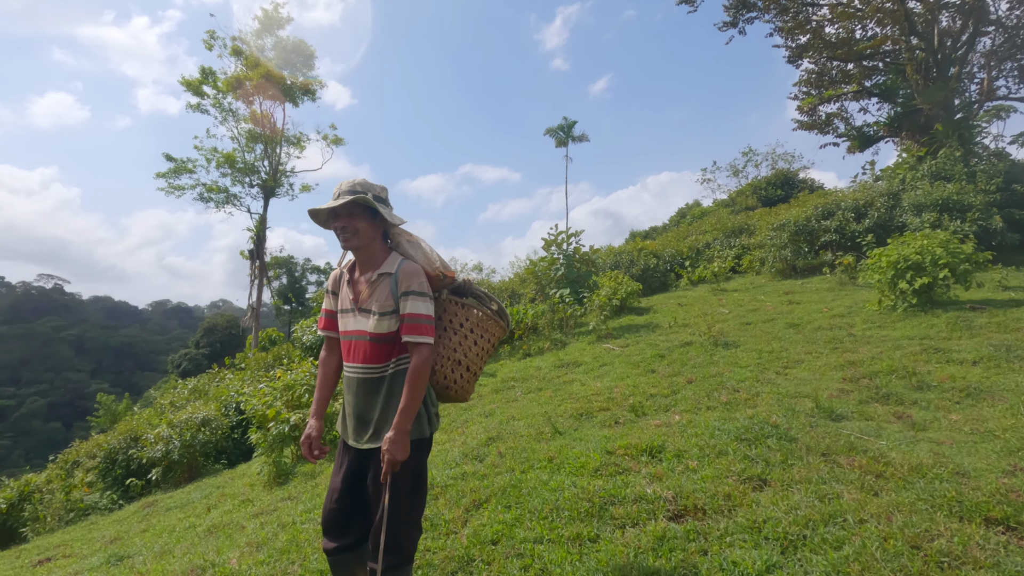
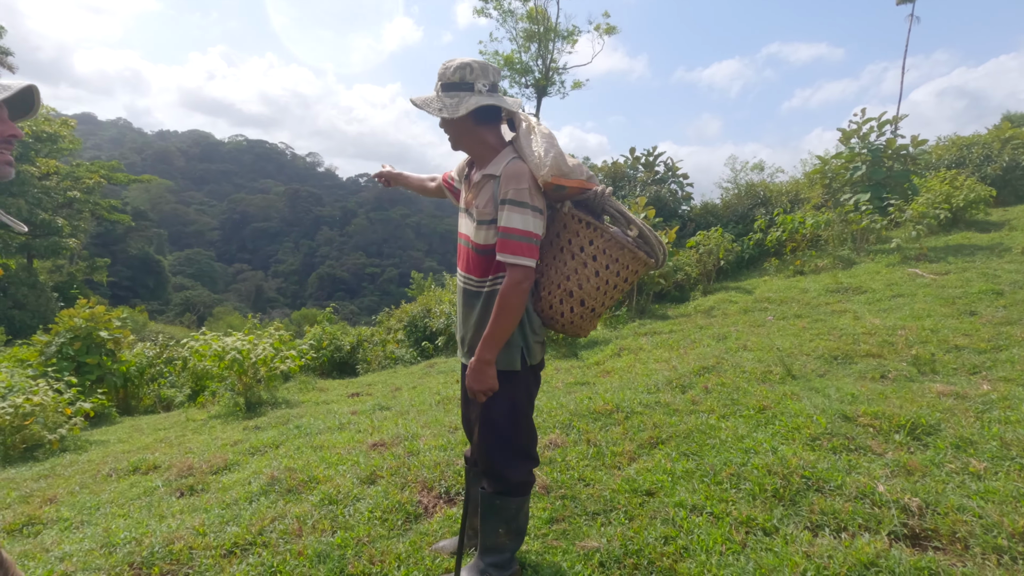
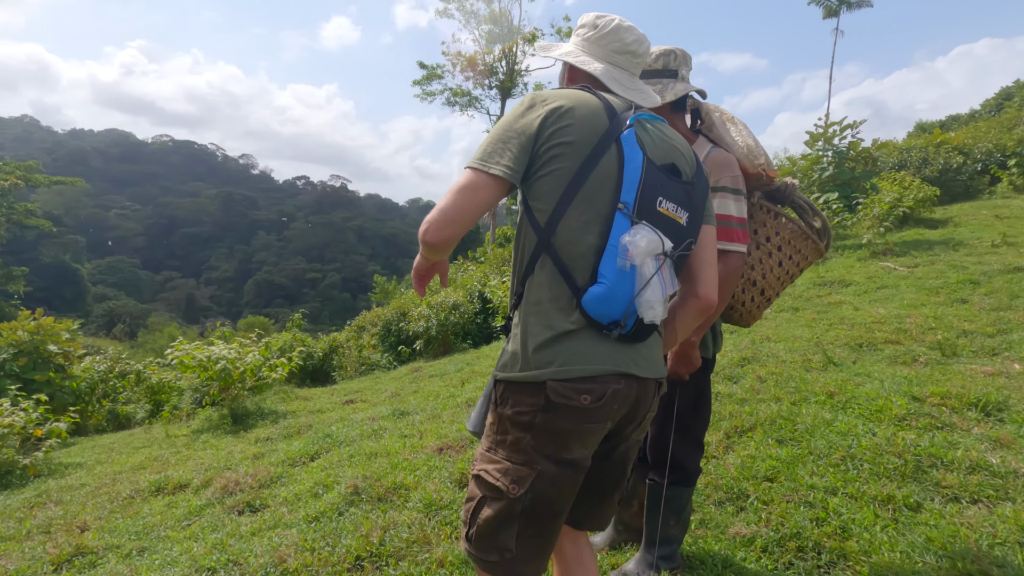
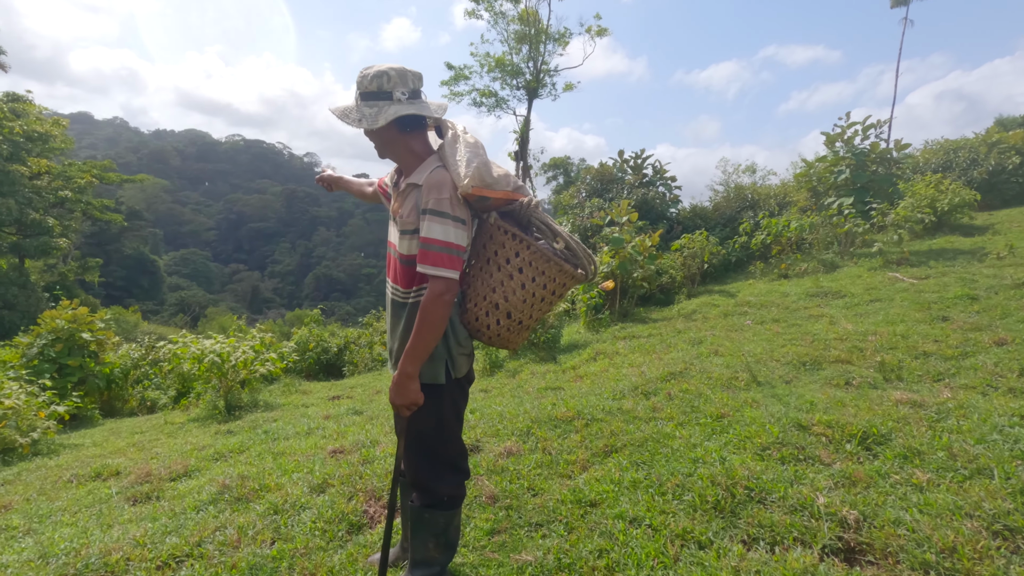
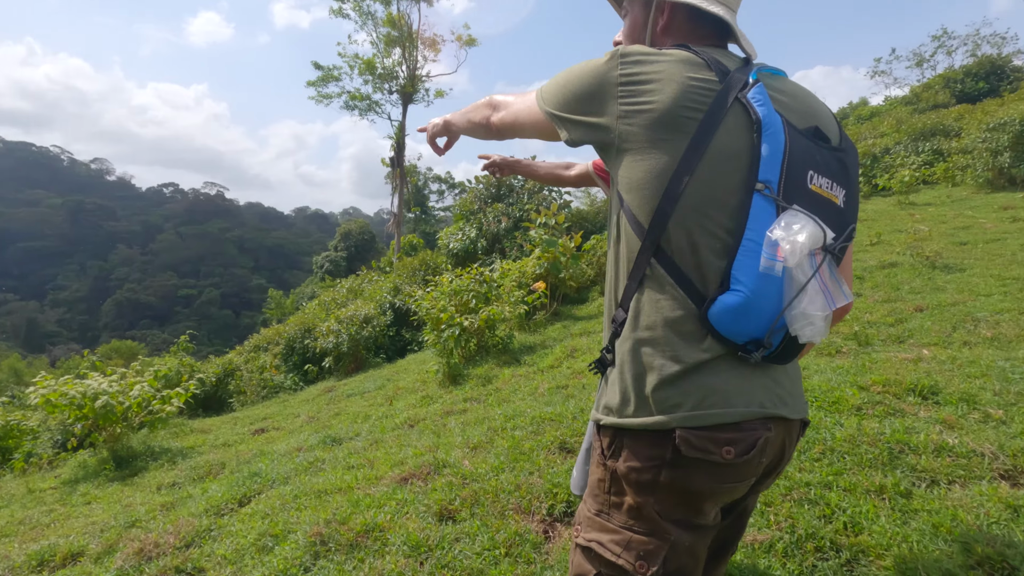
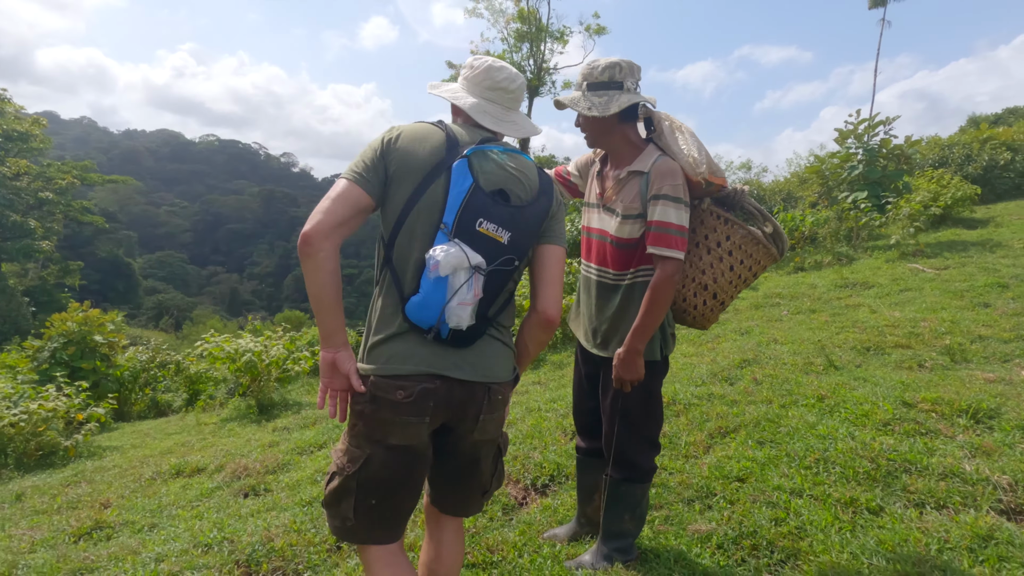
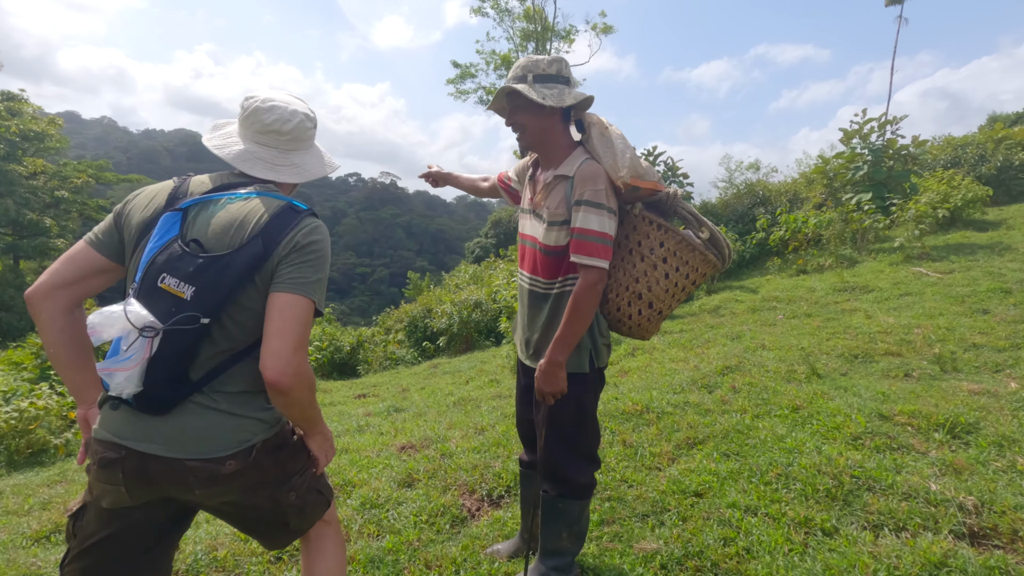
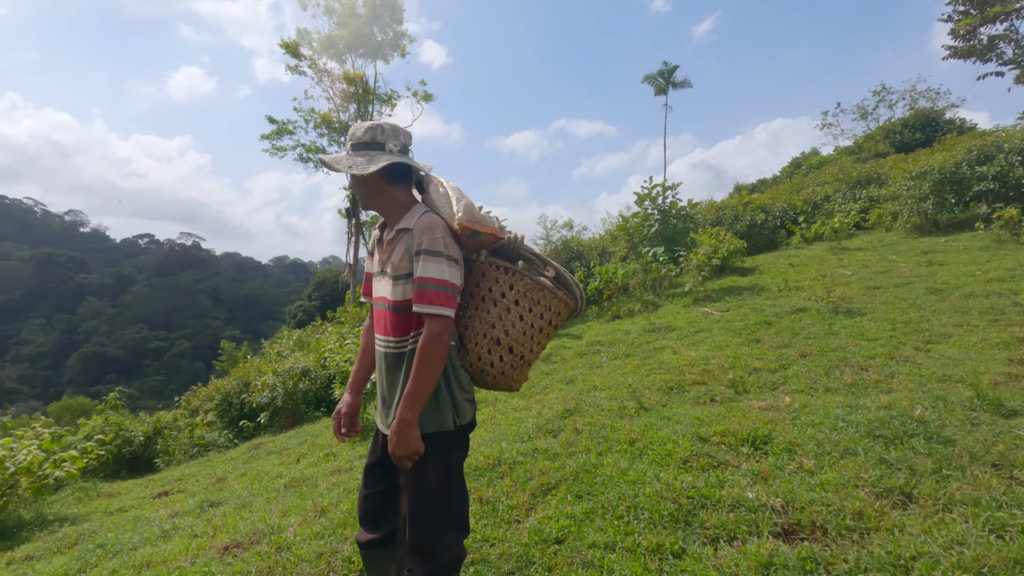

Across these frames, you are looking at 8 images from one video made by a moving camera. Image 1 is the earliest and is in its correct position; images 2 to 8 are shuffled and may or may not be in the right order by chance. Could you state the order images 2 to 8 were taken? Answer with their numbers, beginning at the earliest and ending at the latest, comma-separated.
8, 4, 2, 7, 6, 3, 5
